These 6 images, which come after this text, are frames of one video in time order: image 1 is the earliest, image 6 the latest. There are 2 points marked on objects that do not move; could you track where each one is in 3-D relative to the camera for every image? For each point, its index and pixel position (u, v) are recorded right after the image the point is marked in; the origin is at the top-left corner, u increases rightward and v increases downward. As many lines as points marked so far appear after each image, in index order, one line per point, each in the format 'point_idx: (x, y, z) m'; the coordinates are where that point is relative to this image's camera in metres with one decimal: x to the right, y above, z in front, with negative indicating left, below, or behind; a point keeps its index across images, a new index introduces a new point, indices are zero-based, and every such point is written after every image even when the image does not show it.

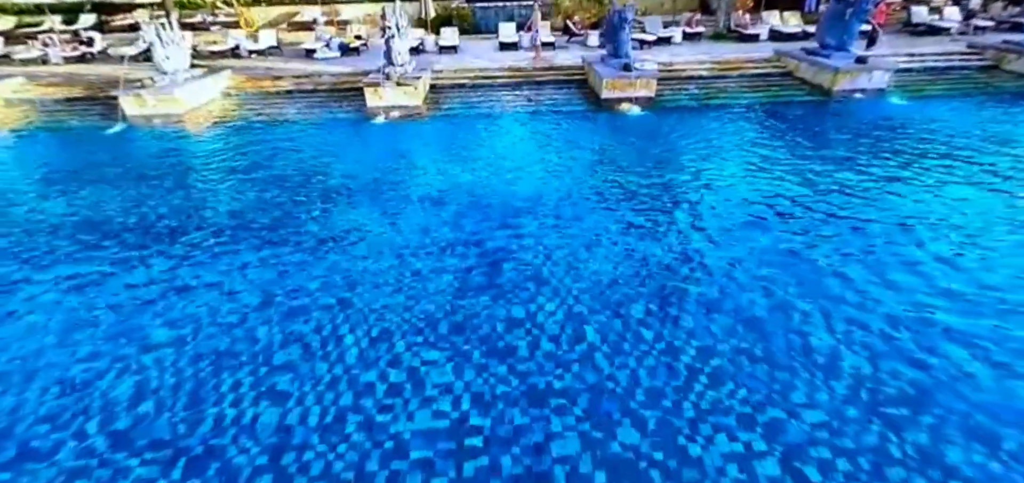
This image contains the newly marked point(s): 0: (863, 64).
0: (+7.3, +3.7, +10.4) m
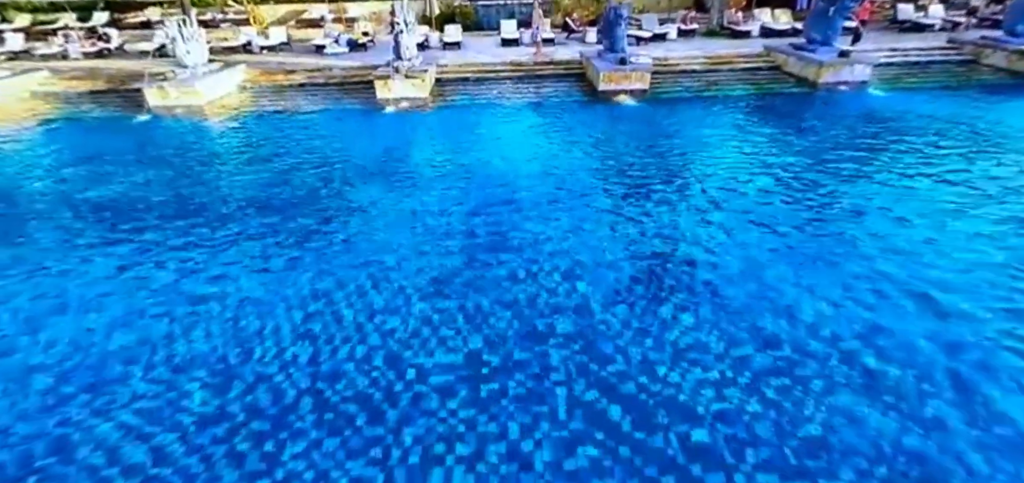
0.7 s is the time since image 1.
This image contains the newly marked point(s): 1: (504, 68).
0: (+7.3, +4.0, +11.0) m
1: (-0.2, +4.3, +12.3) m
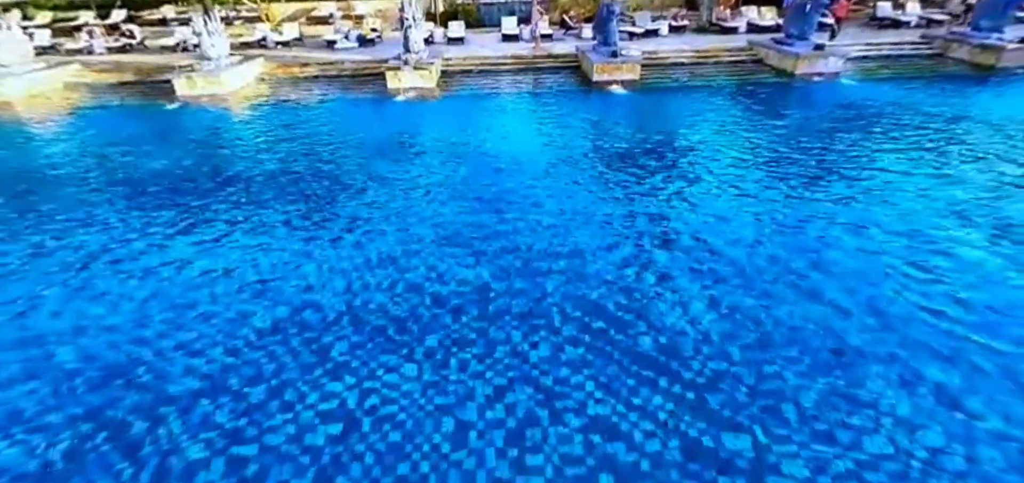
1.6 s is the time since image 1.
0: (+7.3, +4.5, +11.9) m
1: (-0.2, +4.7, +13.2) m
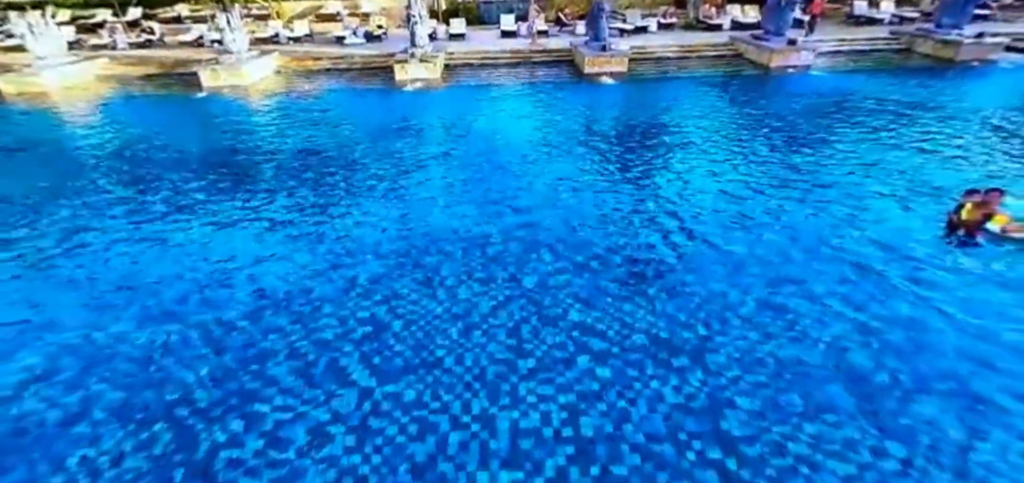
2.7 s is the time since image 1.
0: (+7.3, +5.0, +12.9) m
1: (-0.2, +5.3, +14.2) m
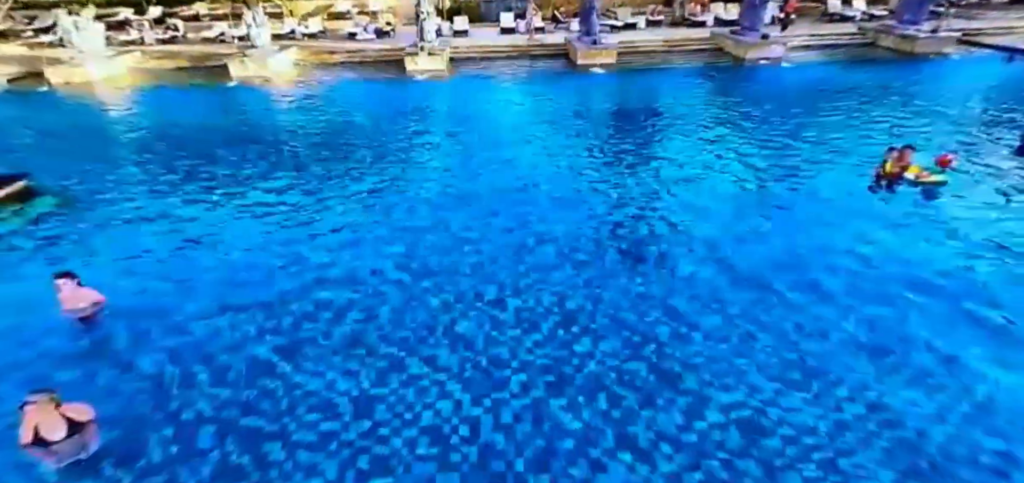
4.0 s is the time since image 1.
0: (+7.2, +5.7, +14.2) m
1: (-0.3, +5.9, +15.4) m
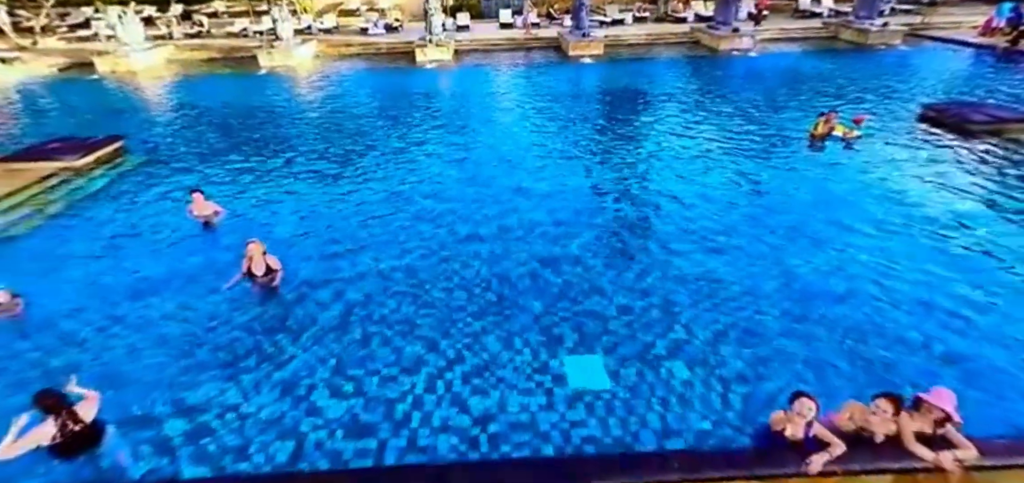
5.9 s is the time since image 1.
0: (+7.2, +6.6, +15.9) m
1: (-0.3, +6.8, +17.1) m
